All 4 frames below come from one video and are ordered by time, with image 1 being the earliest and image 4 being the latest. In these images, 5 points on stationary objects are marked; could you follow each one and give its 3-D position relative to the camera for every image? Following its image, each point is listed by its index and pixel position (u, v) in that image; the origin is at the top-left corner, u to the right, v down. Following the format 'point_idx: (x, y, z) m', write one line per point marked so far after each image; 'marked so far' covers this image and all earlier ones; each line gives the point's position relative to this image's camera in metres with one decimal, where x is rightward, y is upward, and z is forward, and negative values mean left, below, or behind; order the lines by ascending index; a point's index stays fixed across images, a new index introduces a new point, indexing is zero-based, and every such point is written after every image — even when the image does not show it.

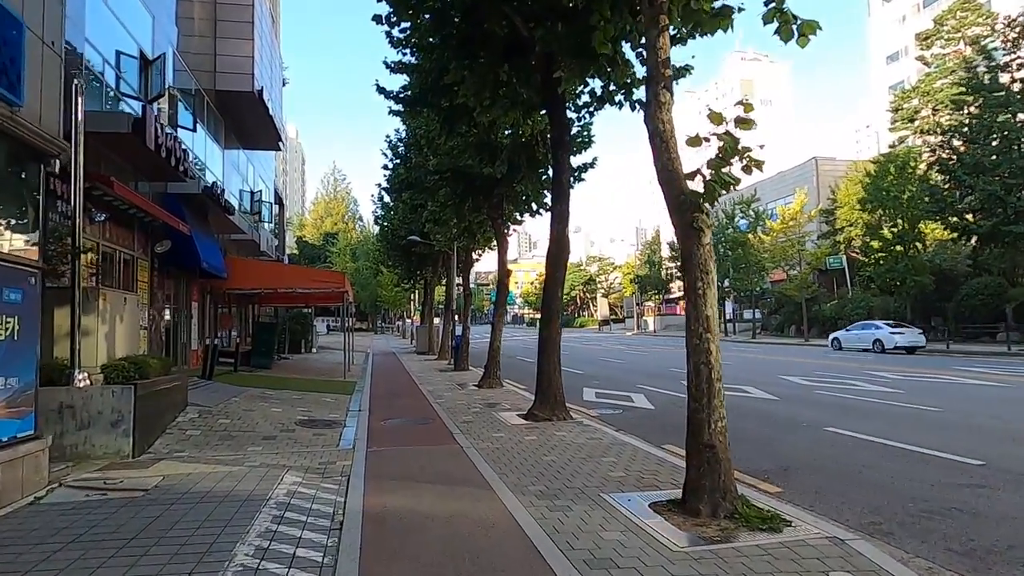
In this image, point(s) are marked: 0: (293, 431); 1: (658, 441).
0: (-3.5, -2.3, +11.0) m
1: (+2.3, -2.4, +11.1) m
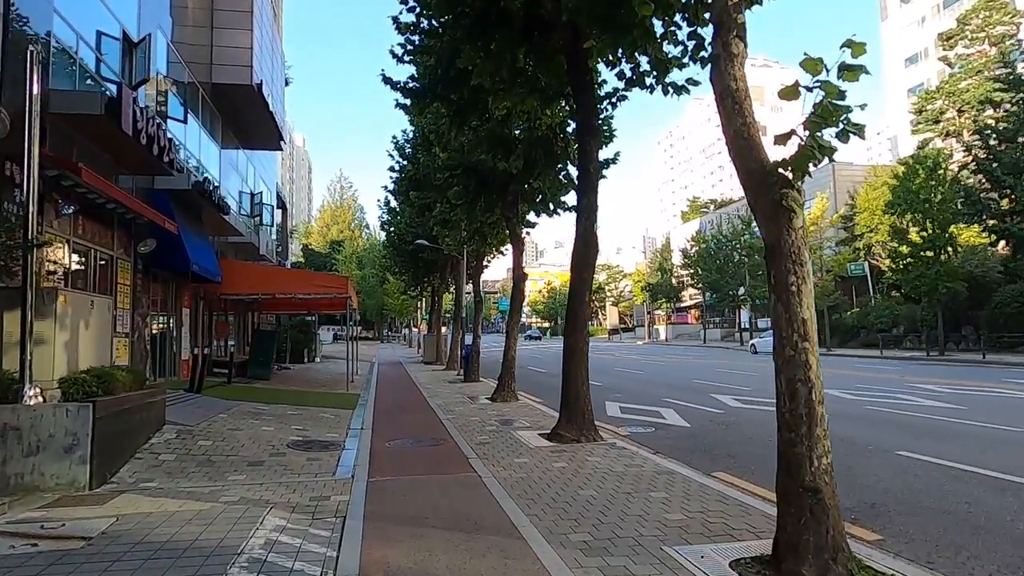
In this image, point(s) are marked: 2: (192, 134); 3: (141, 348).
0: (-3.1, -2.3, +9.5) m
1: (+2.7, -2.5, +9.6) m
2: (-8.5, +4.1, +18.3) m
3: (-7.8, -1.3, +14.5) m
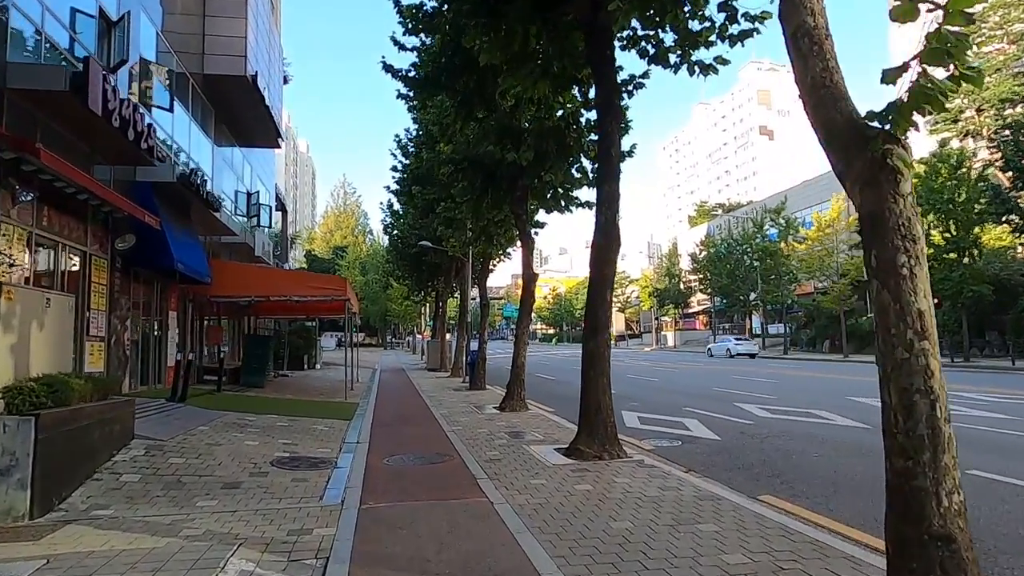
0: (-2.9, -2.2, +8.3) m
1: (+2.9, -2.4, +8.4) m
2: (-8.3, +4.1, +17.2) m
3: (-7.6, -1.3, +13.4) m
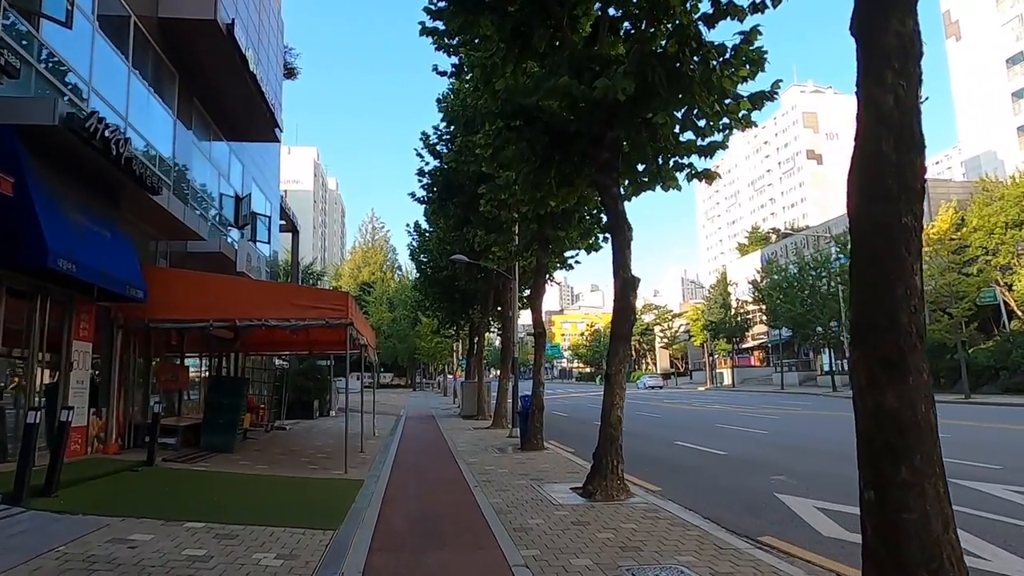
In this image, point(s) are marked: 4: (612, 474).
0: (-1.9, -2.0, +2.3) m
1: (+3.9, -2.1, +2.1) m
2: (-6.9, +3.7, +11.8) m
3: (-6.3, -1.4, +7.6) m
4: (+1.4, -2.7, +10.2) m
